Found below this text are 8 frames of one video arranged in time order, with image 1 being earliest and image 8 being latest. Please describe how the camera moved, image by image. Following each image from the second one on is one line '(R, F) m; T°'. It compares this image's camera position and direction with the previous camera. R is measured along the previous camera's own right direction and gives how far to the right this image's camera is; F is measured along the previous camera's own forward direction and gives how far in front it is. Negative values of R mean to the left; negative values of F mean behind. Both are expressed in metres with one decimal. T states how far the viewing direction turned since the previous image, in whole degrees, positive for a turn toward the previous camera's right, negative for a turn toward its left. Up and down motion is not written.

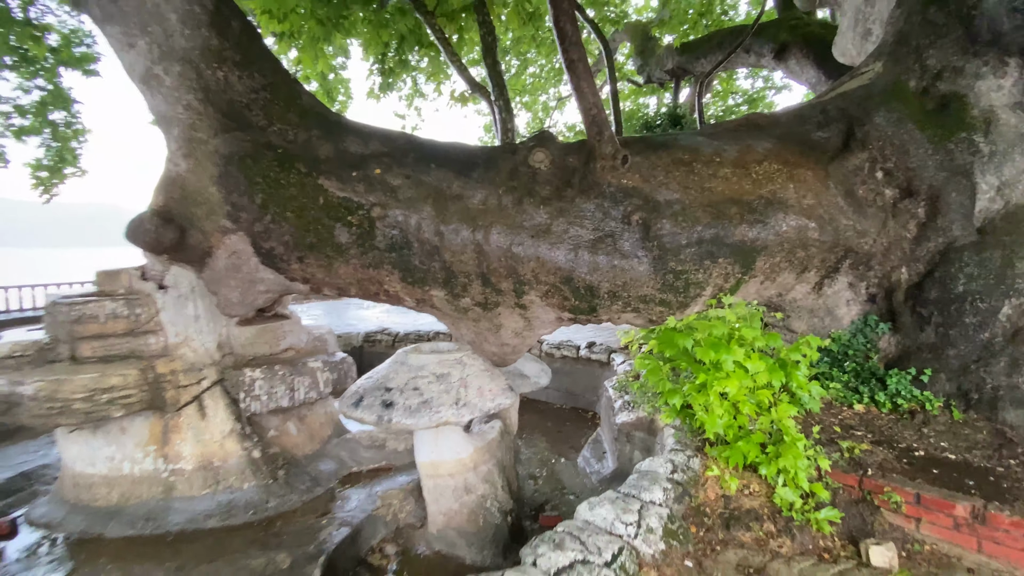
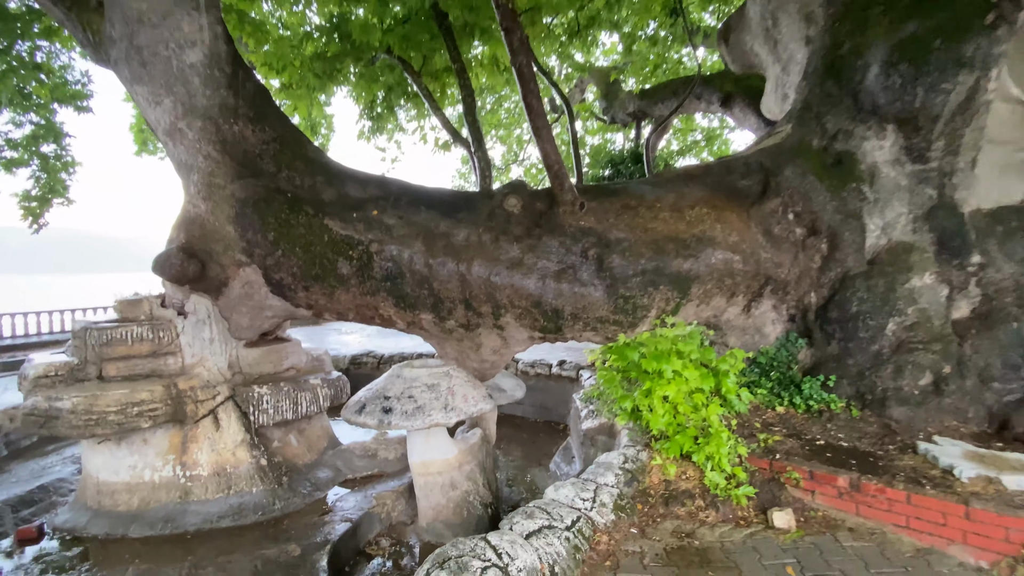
(0.0, -0.6) m; +3°
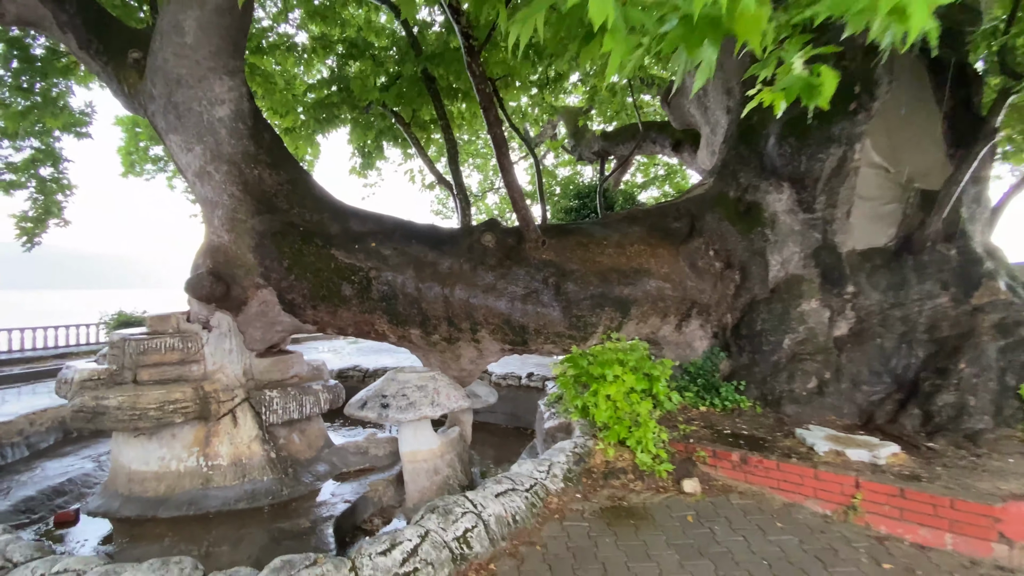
(0.0, -0.8) m; +3°
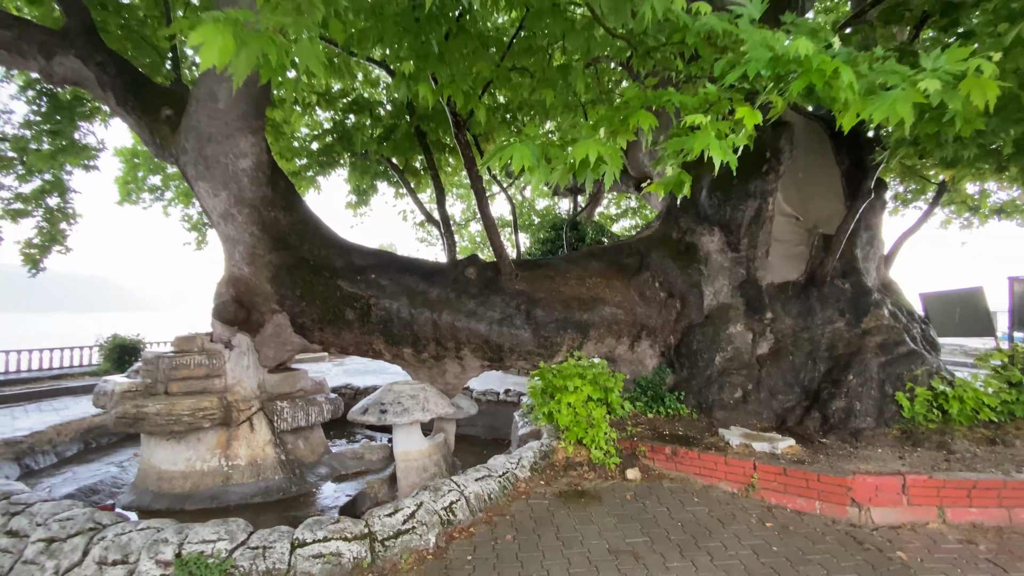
(0.0, -0.9) m; +2°
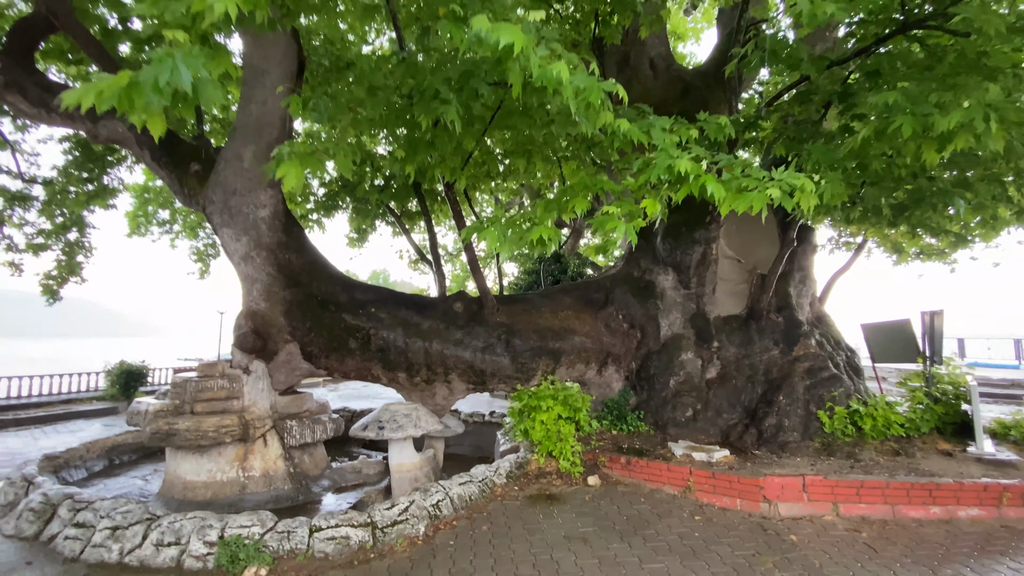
(+0.2, -0.9) m; +1°
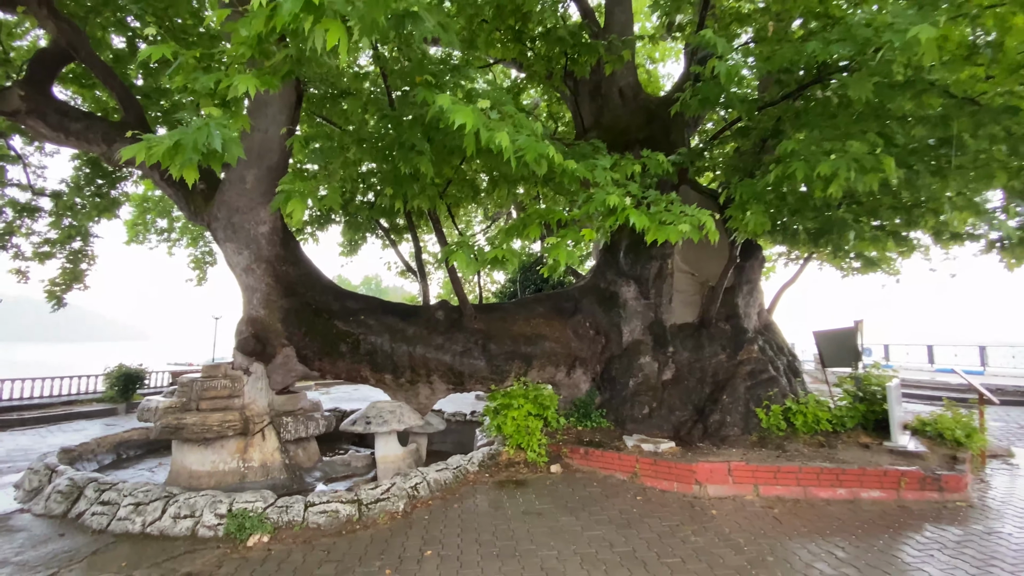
(+0.3, -0.7) m; +1°
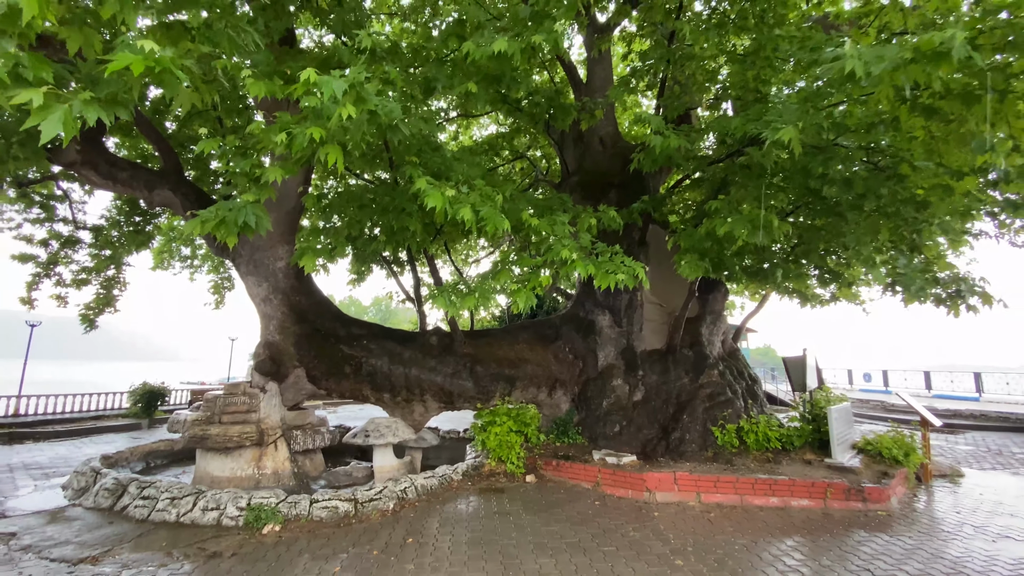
(+0.4, -0.9) m; -1°
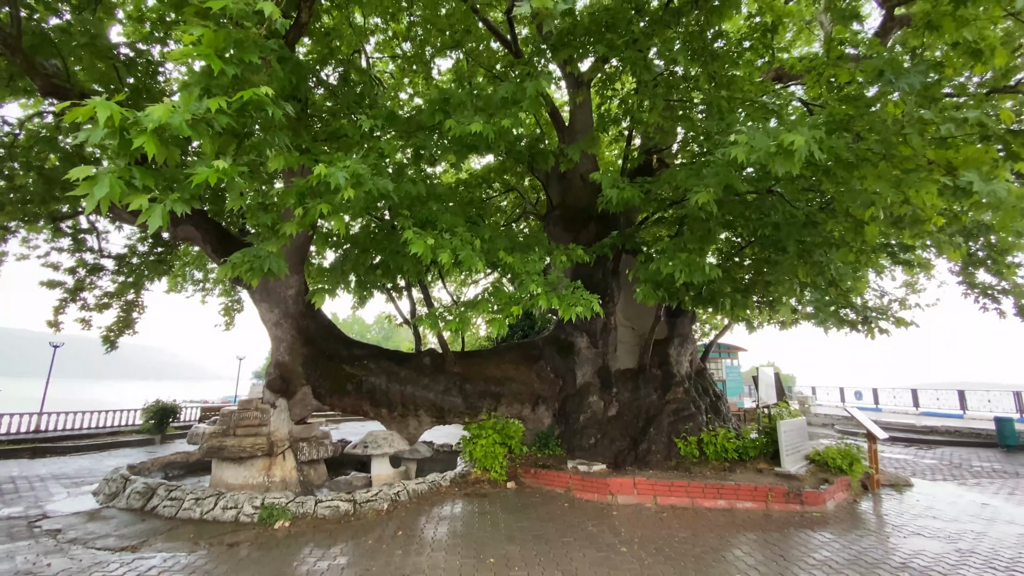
(+0.3, -0.9) m; 0°
